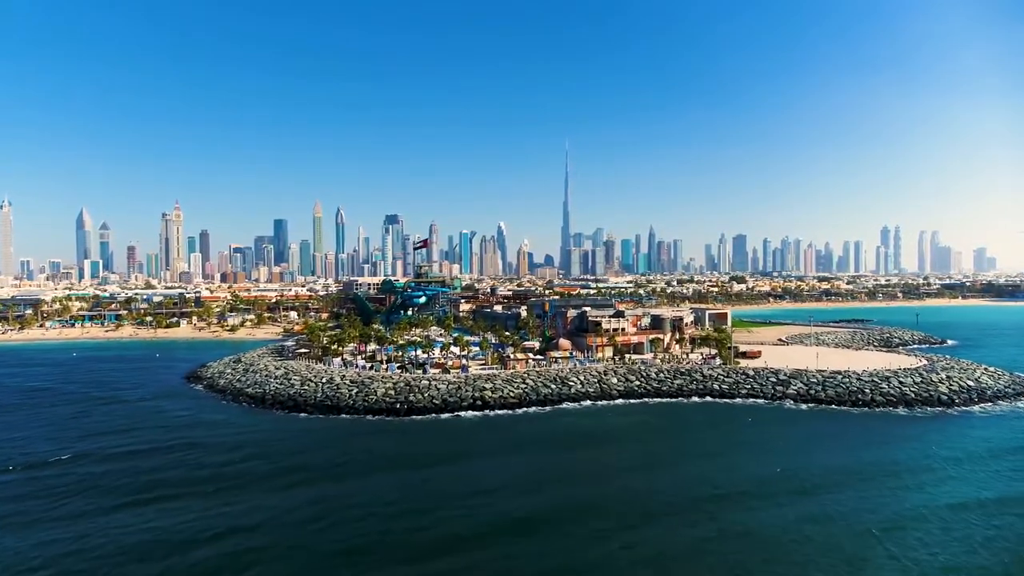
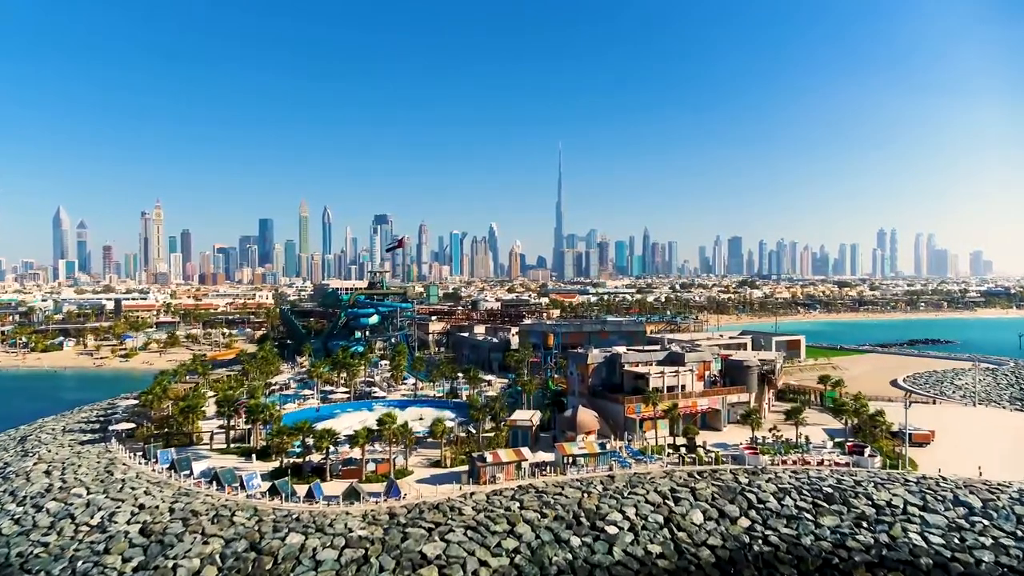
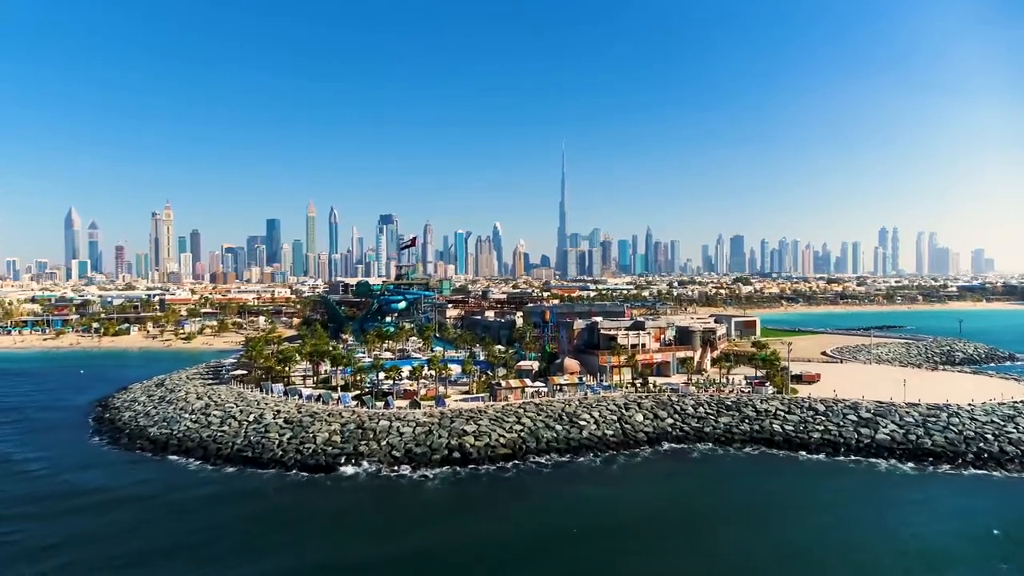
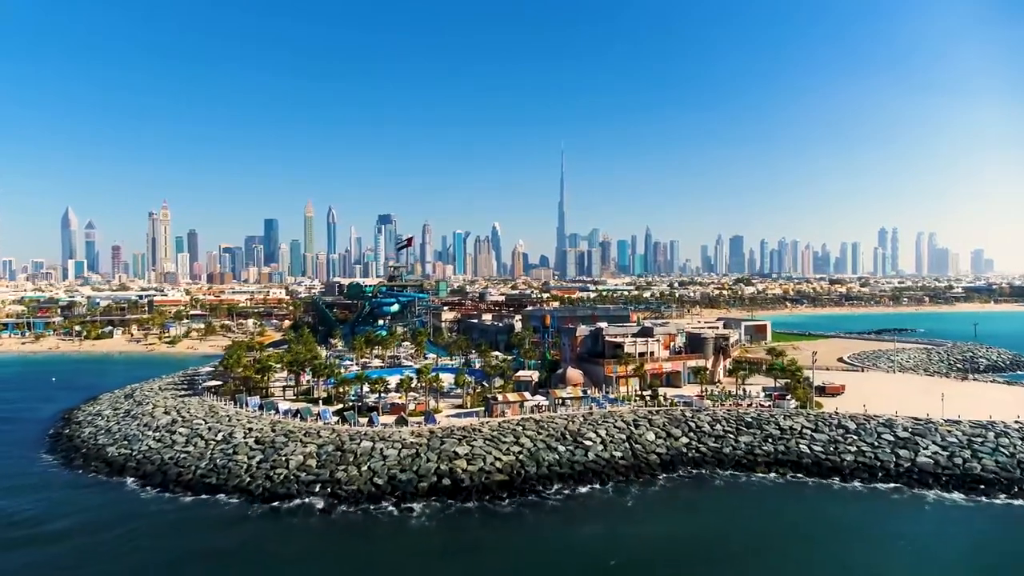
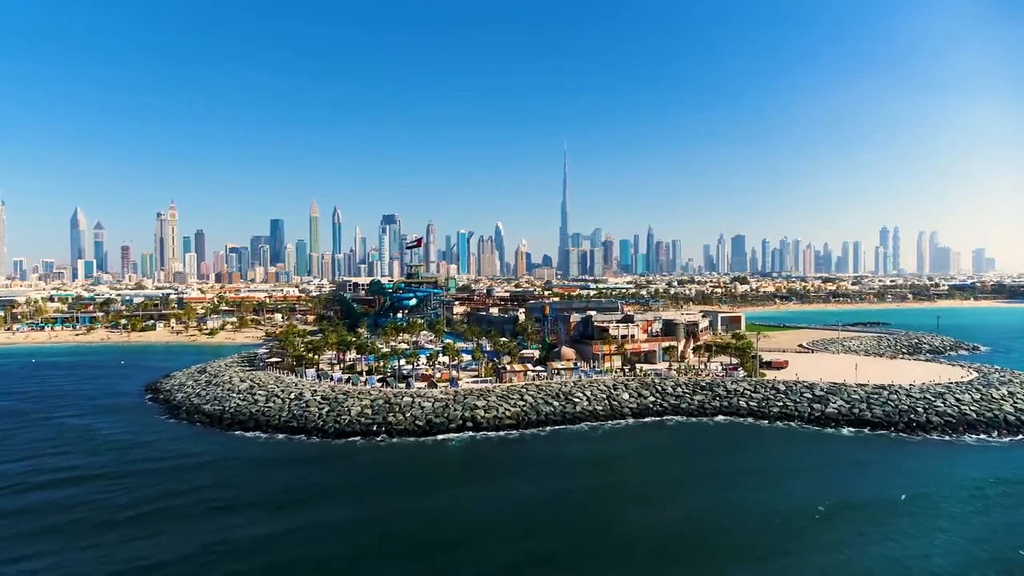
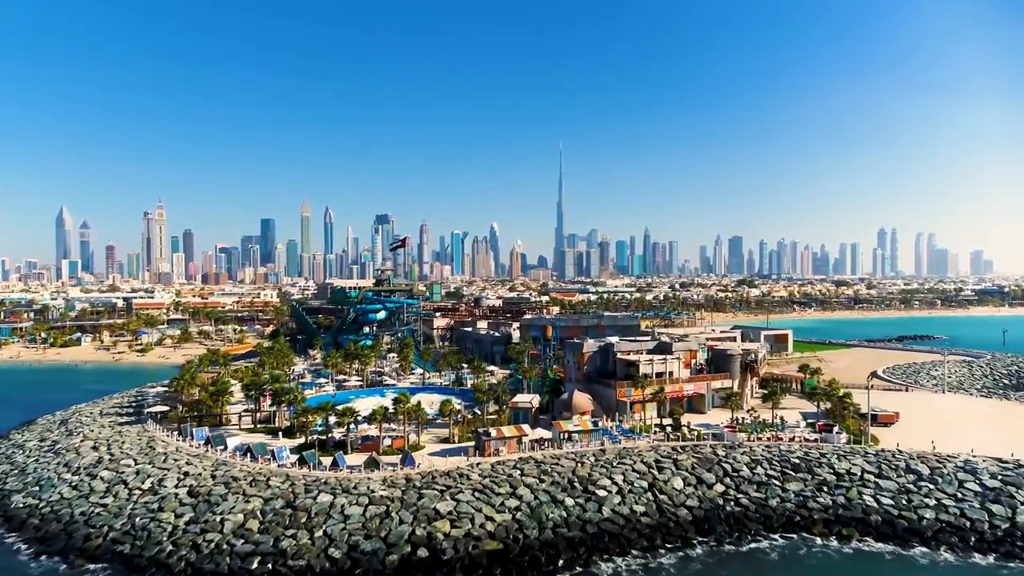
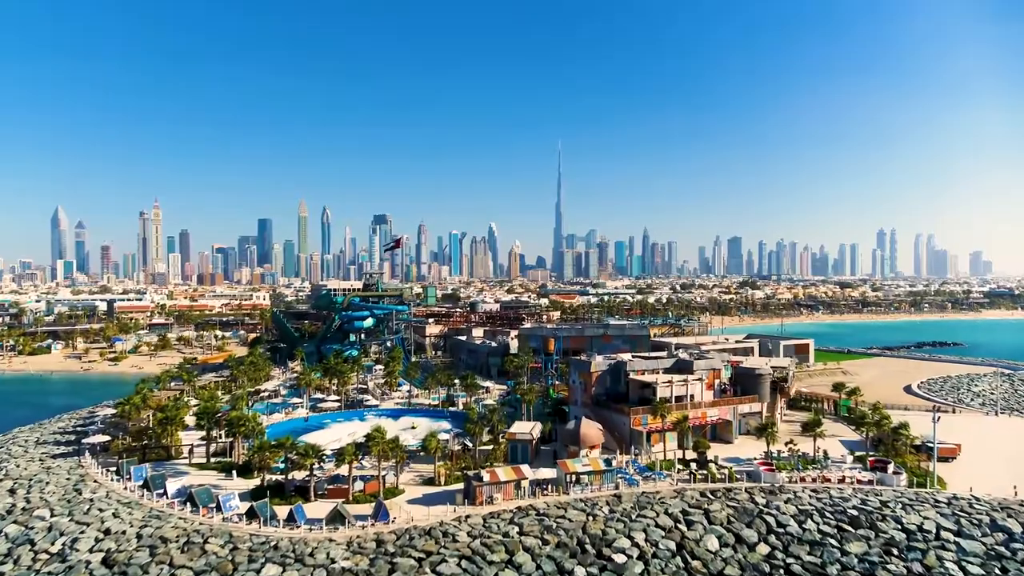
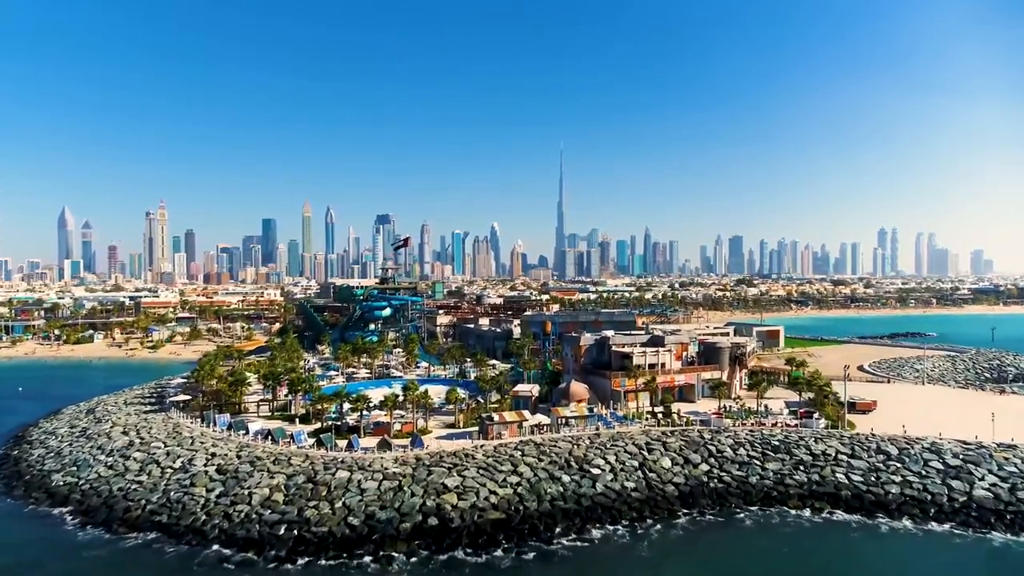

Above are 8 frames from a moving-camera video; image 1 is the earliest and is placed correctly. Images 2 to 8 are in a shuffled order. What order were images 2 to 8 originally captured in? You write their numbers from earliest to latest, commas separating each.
5, 3, 4, 8, 6, 2, 7
